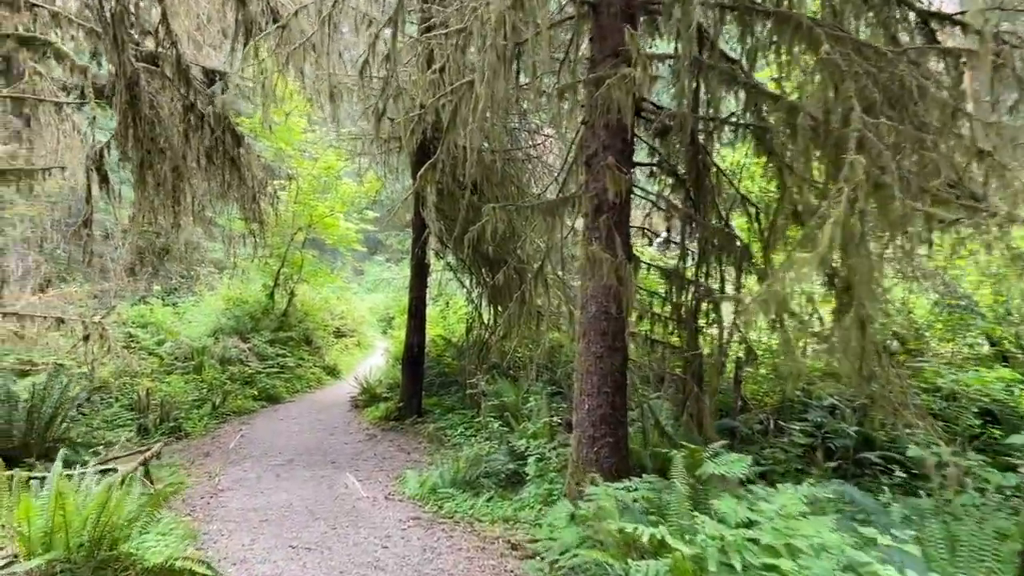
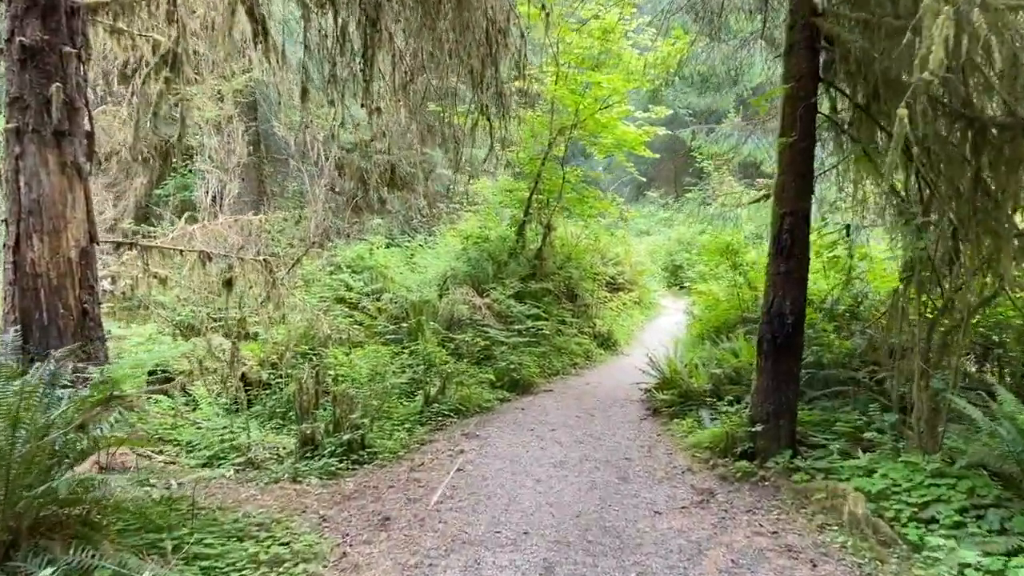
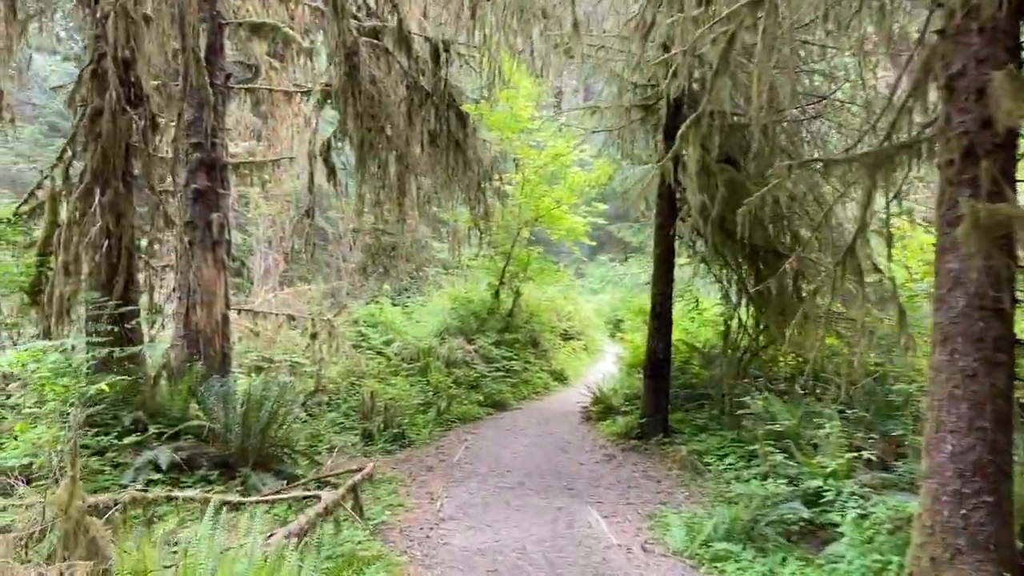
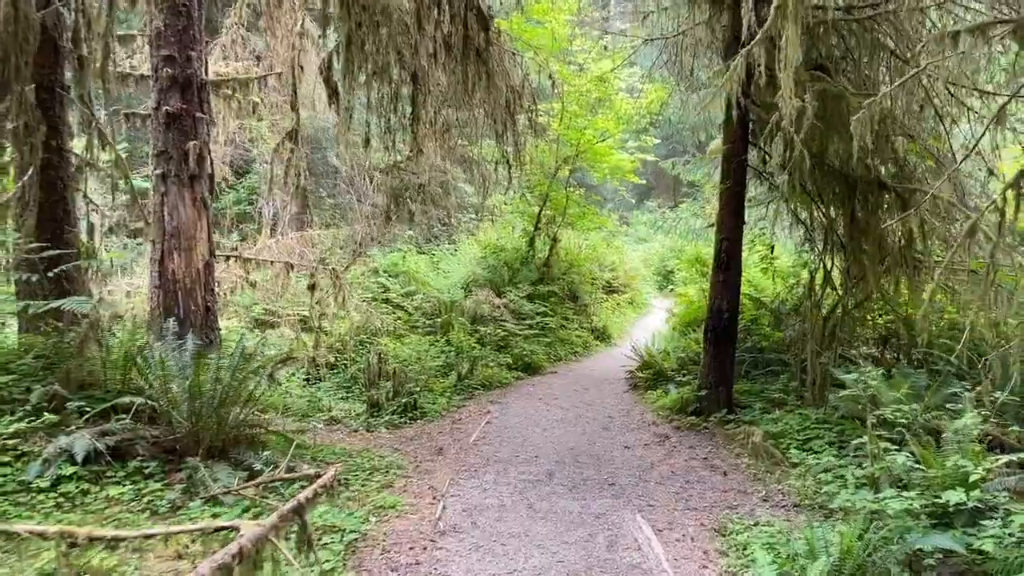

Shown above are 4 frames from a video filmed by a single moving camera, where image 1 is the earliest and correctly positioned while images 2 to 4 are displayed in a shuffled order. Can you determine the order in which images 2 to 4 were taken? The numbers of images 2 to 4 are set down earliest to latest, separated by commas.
3, 4, 2
